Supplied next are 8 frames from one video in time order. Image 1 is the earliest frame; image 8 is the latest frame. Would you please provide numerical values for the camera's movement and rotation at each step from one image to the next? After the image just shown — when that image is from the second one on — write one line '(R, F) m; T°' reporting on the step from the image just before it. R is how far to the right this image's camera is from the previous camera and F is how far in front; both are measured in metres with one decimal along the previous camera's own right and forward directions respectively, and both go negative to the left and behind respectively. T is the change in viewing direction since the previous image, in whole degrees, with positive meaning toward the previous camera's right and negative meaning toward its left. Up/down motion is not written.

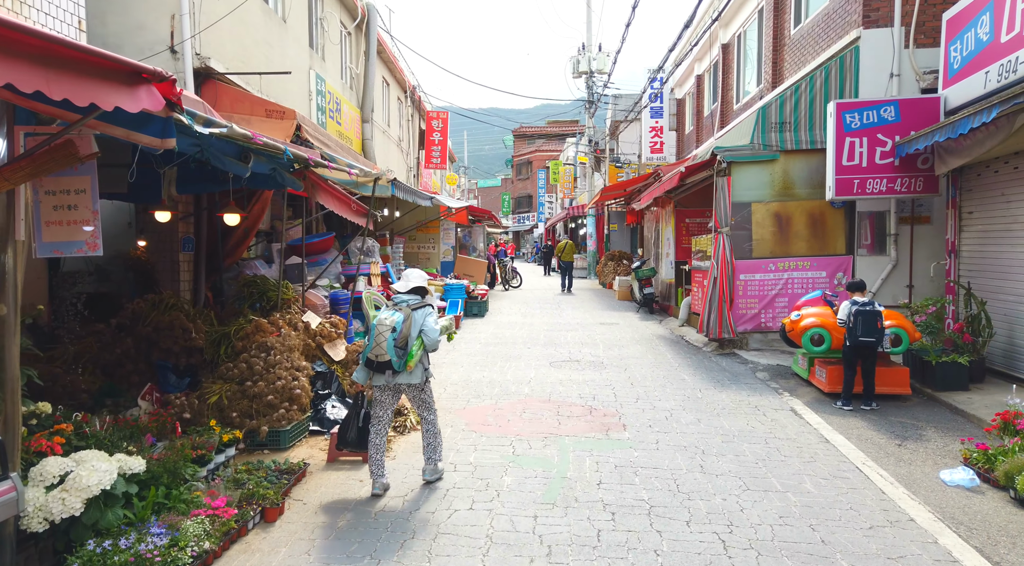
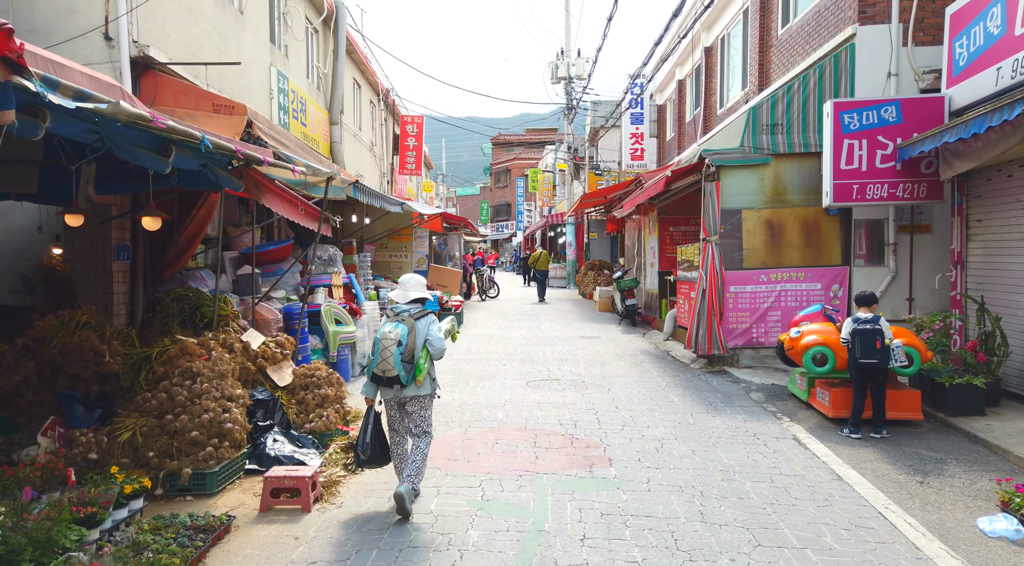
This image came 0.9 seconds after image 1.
(+0.1, +0.8) m; +2°
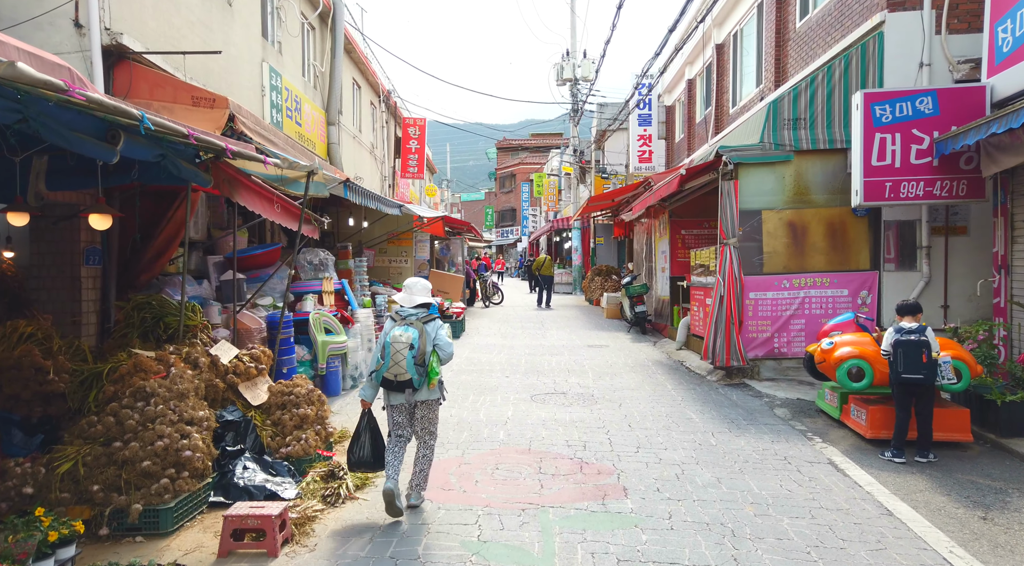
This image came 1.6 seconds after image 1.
(0.0, +0.7) m; 0°
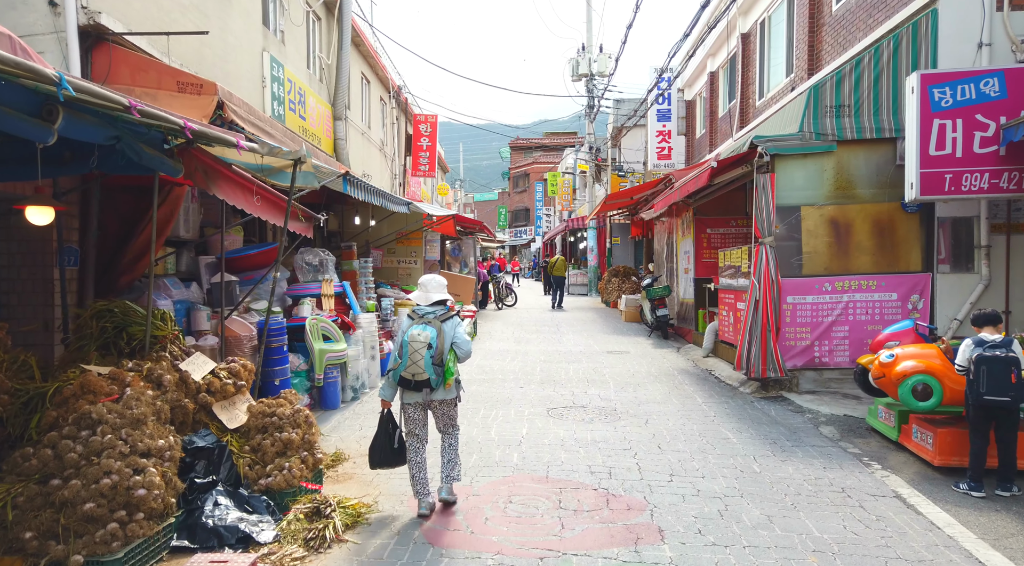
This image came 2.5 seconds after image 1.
(0.0, +0.8) m; -1°
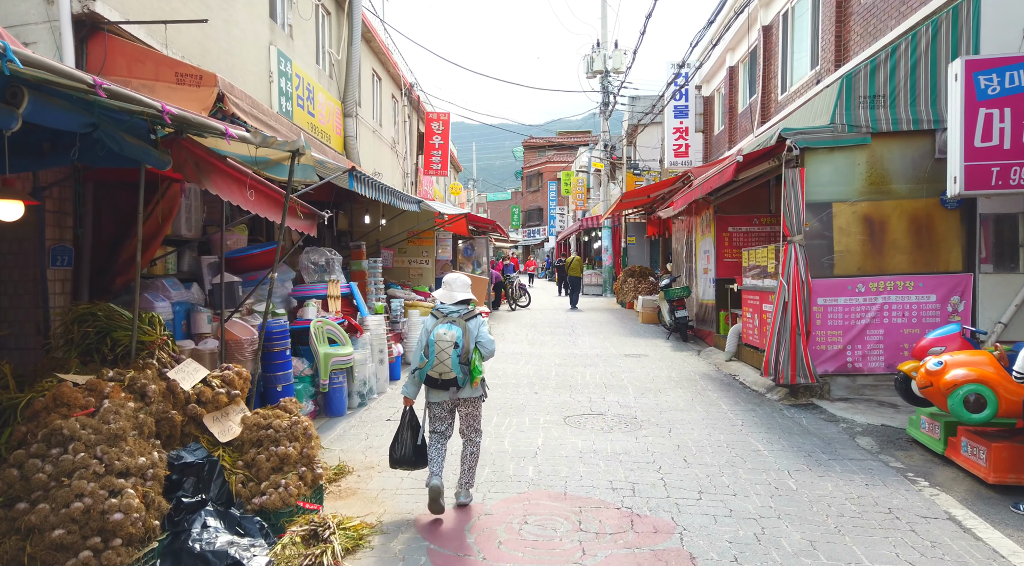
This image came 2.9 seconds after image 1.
(0.0, +0.4) m; -1°
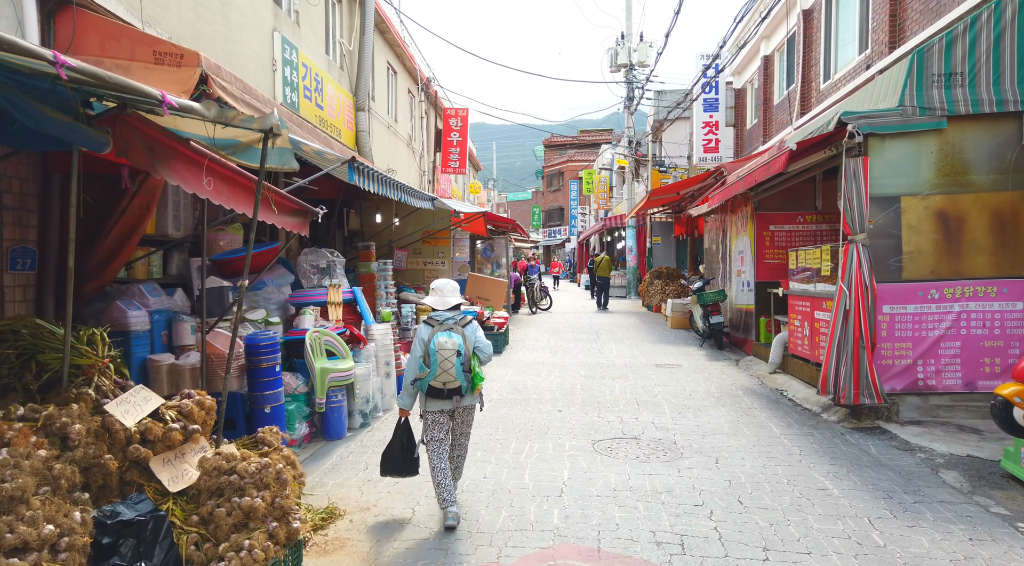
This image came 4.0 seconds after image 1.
(0.0, +0.9) m; -2°
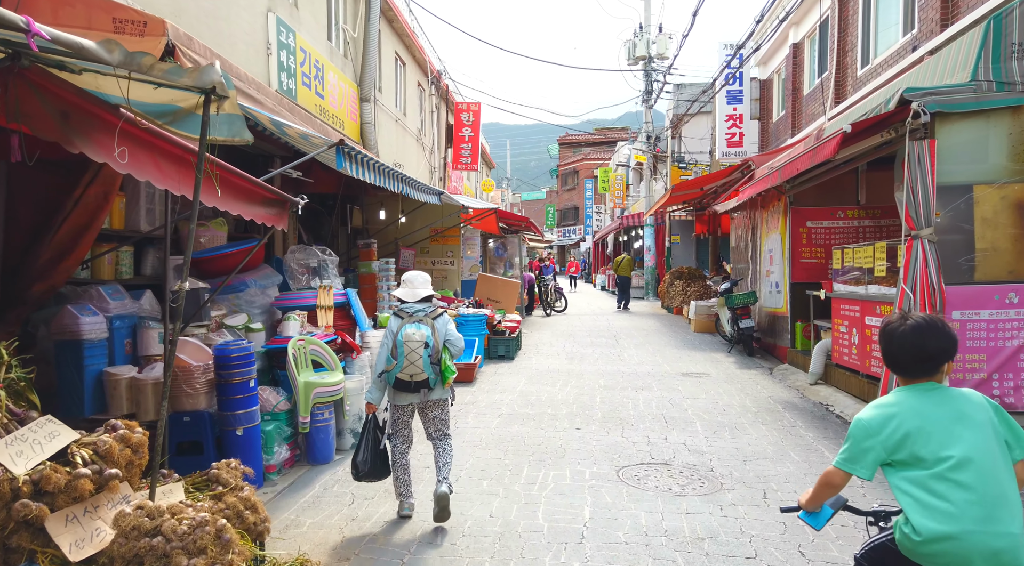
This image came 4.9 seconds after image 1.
(0.0, +0.9) m; -1°
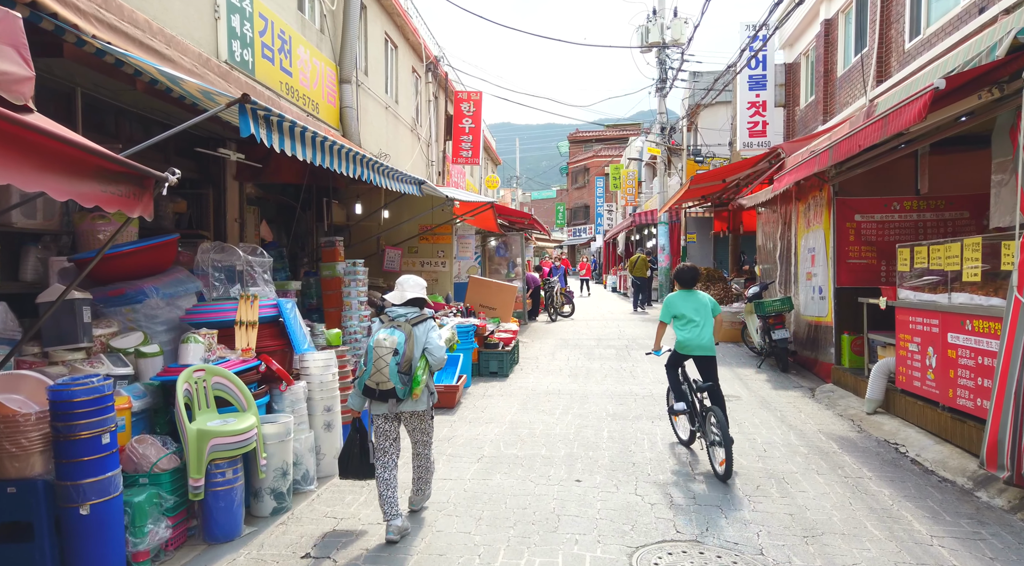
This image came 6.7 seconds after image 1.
(+0.2, +1.7) m; -1°
